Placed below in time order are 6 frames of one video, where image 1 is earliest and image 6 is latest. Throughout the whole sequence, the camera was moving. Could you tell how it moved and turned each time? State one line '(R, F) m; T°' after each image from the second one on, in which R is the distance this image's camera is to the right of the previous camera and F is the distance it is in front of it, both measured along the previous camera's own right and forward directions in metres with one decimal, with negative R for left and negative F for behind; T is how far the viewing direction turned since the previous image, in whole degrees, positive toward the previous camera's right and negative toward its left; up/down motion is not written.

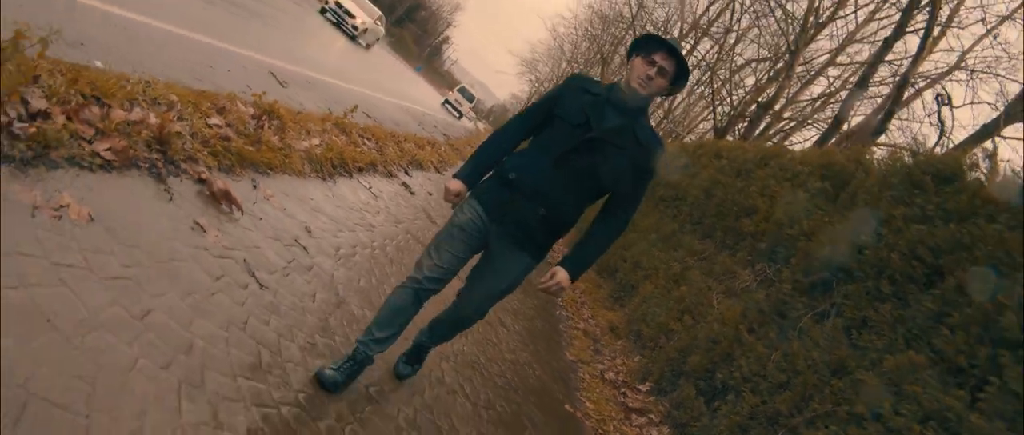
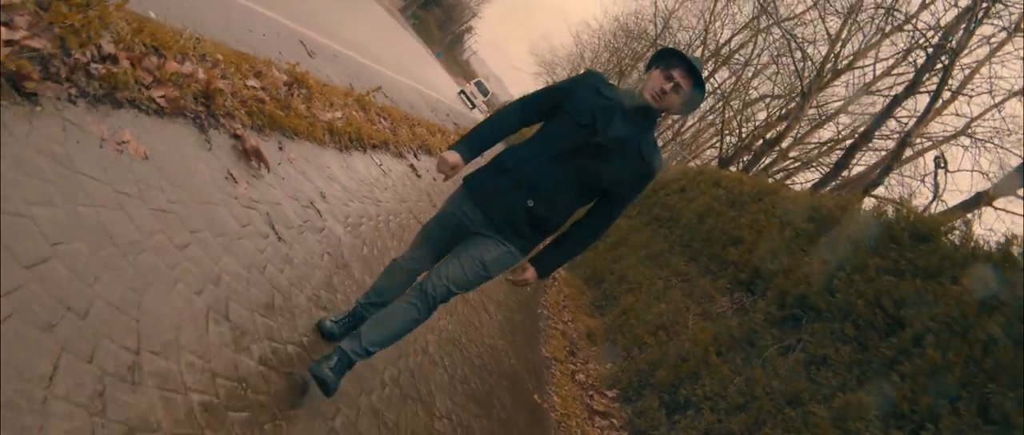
(0.0, -0.5) m; 0°
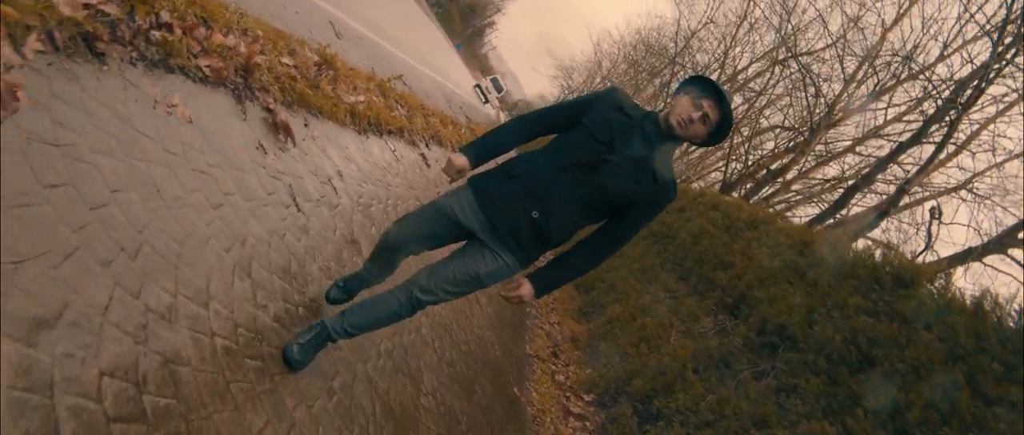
(0.0, -0.4) m; 0°
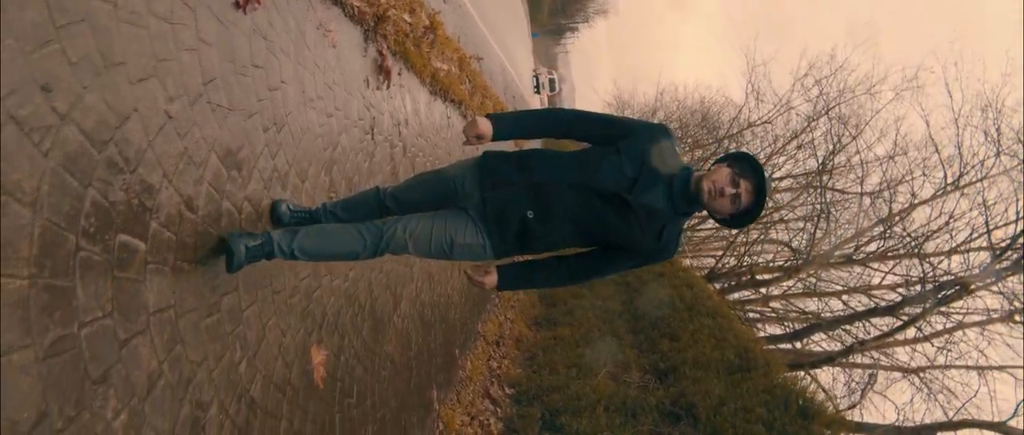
(-0.1, -1.3) m; 0°
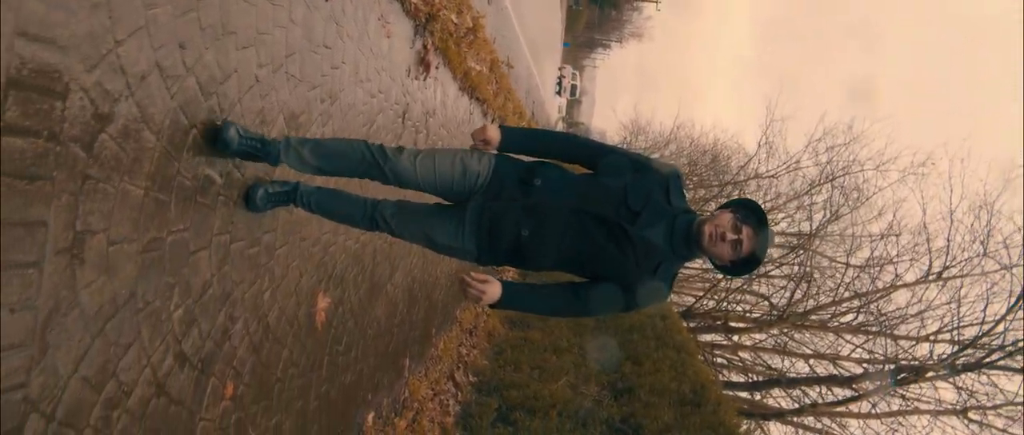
(0.0, -0.7) m; 0°
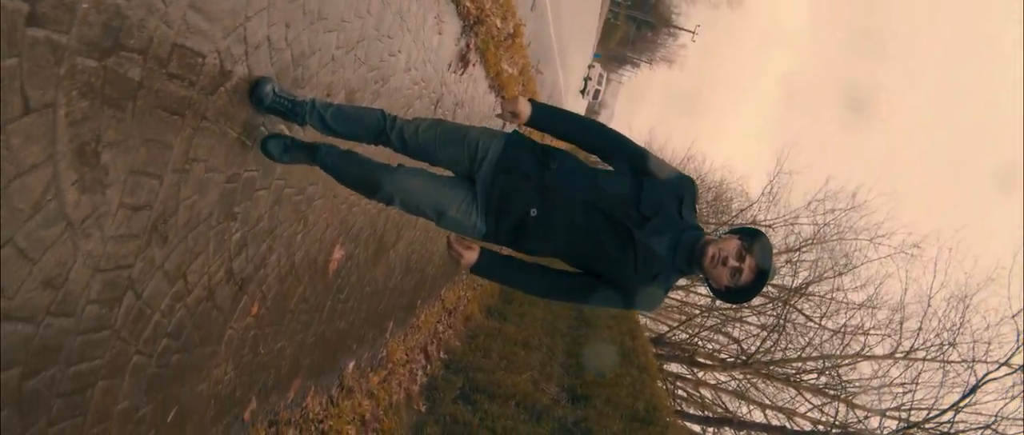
(0.0, -0.7) m; 0°
